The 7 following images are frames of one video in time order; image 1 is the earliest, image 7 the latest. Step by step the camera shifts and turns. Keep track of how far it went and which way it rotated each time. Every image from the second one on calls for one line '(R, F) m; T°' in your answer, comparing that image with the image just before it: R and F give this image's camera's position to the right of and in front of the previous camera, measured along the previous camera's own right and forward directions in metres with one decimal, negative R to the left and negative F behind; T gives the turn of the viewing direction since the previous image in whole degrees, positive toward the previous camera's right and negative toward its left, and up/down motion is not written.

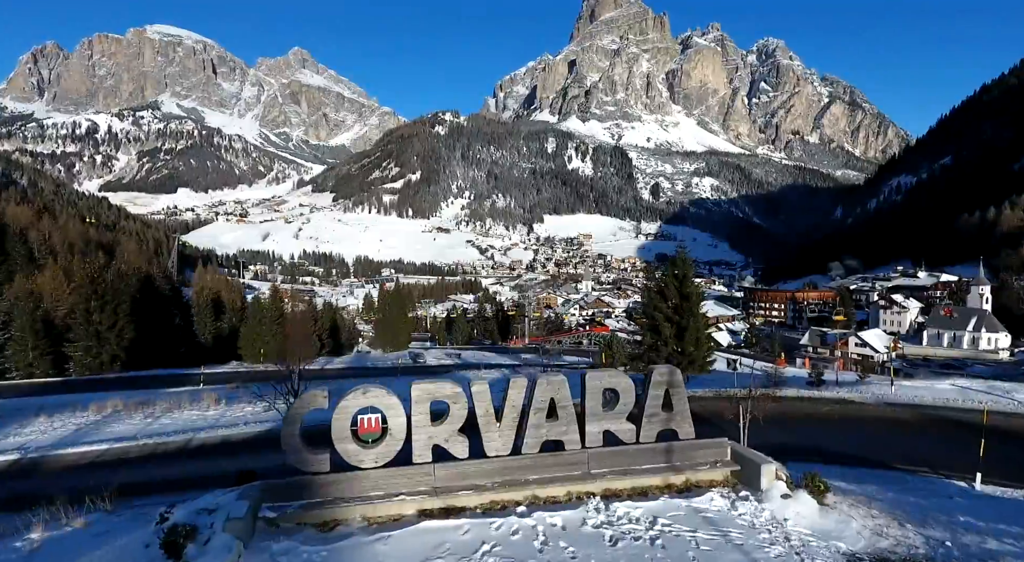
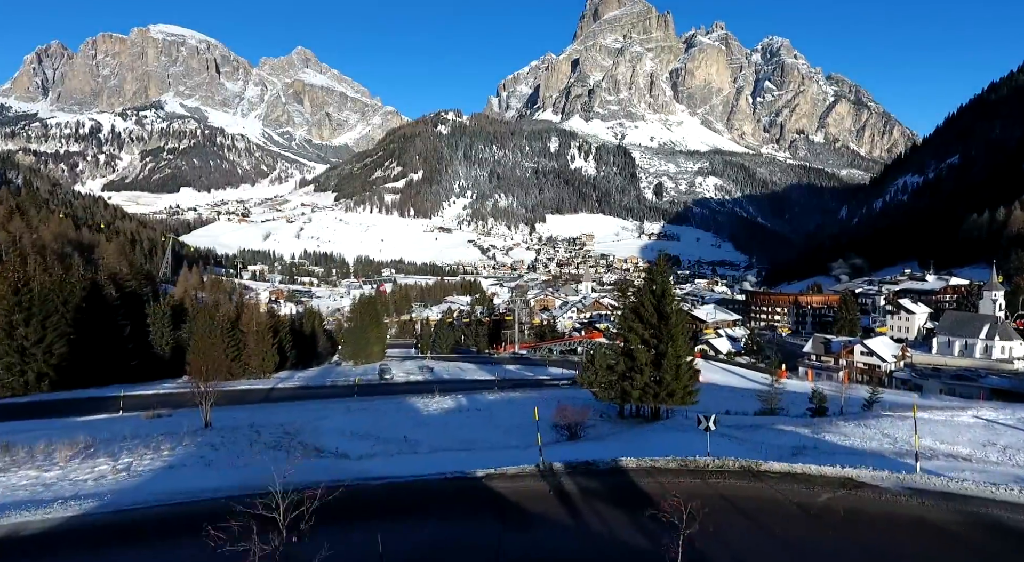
(+1.9, +3.7) m; 0°
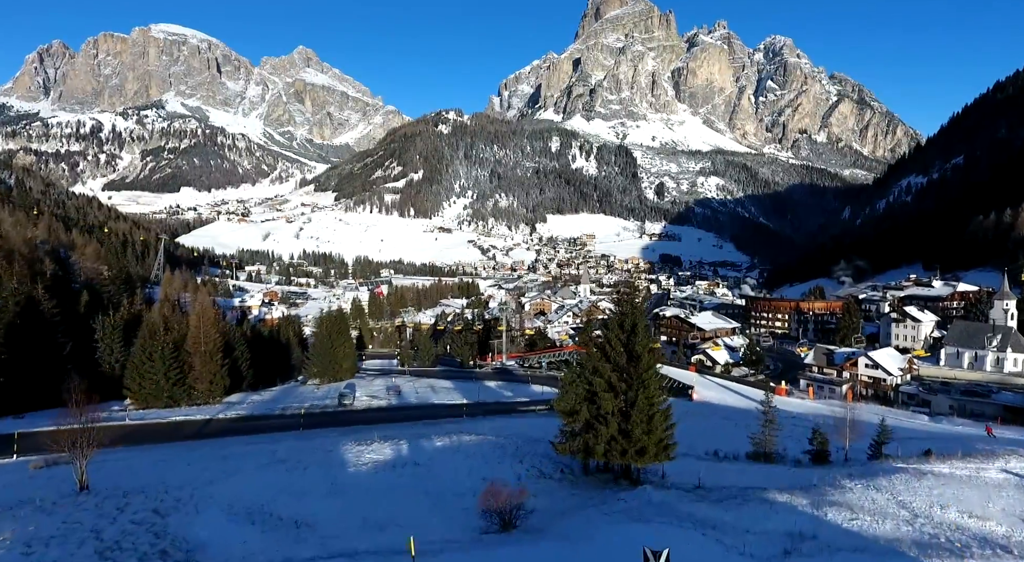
(+1.8, +3.6) m; 0°
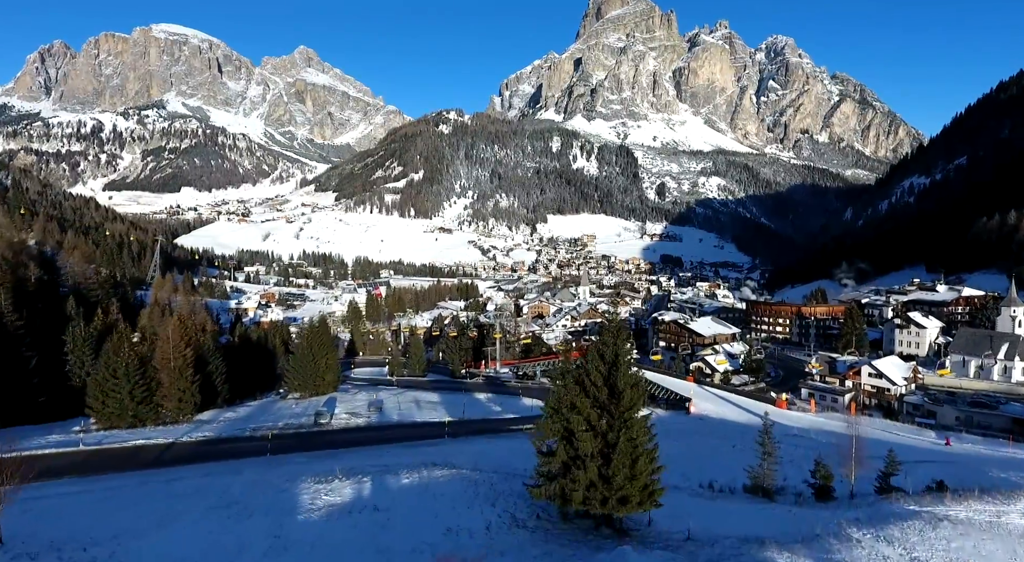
(+0.9, +1.9) m; 0°
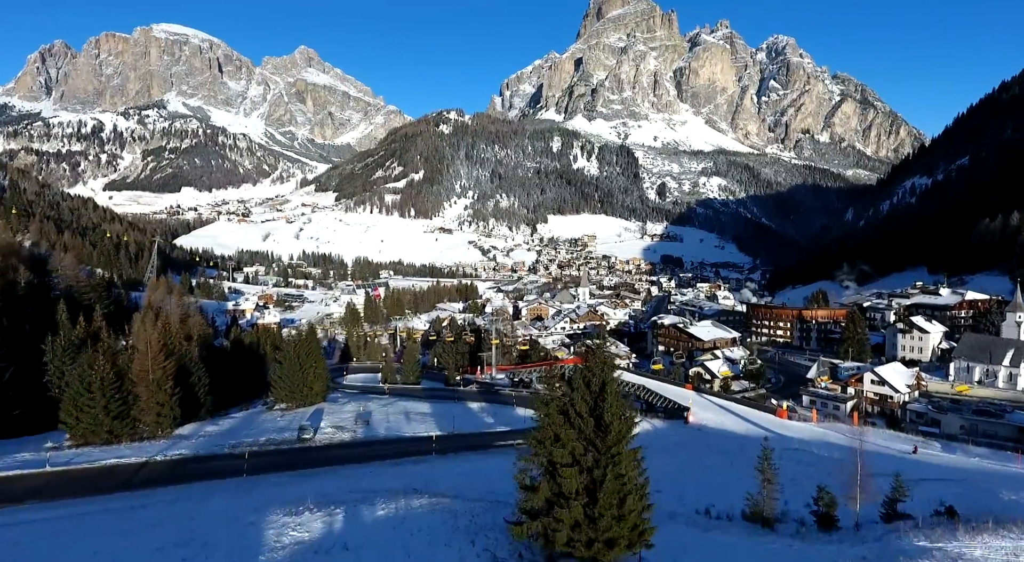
(+0.6, +1.3) m; 0°
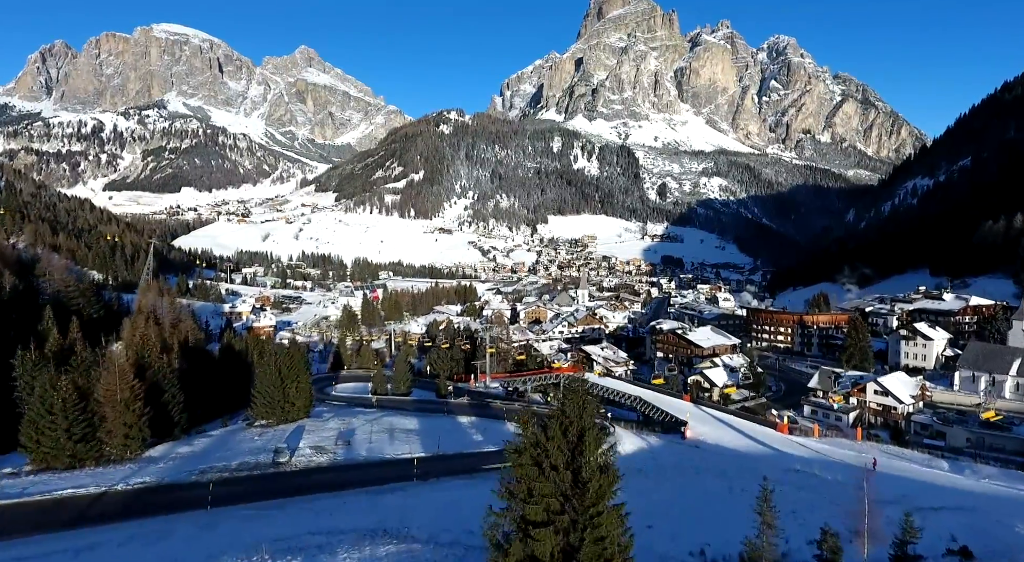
(+0.8, +1.7) m; 0°
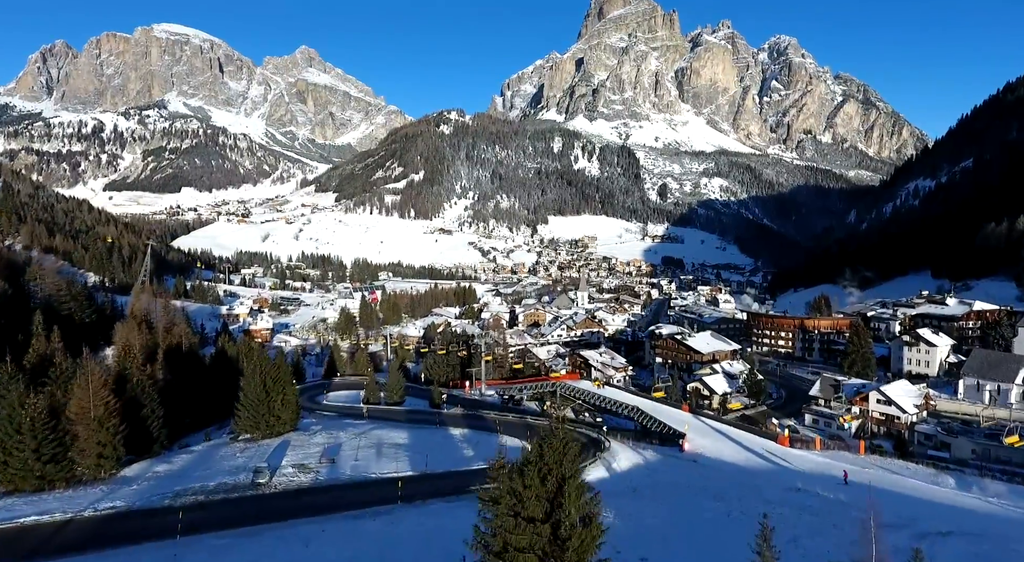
(+0.6, +1.3) m; 0°
